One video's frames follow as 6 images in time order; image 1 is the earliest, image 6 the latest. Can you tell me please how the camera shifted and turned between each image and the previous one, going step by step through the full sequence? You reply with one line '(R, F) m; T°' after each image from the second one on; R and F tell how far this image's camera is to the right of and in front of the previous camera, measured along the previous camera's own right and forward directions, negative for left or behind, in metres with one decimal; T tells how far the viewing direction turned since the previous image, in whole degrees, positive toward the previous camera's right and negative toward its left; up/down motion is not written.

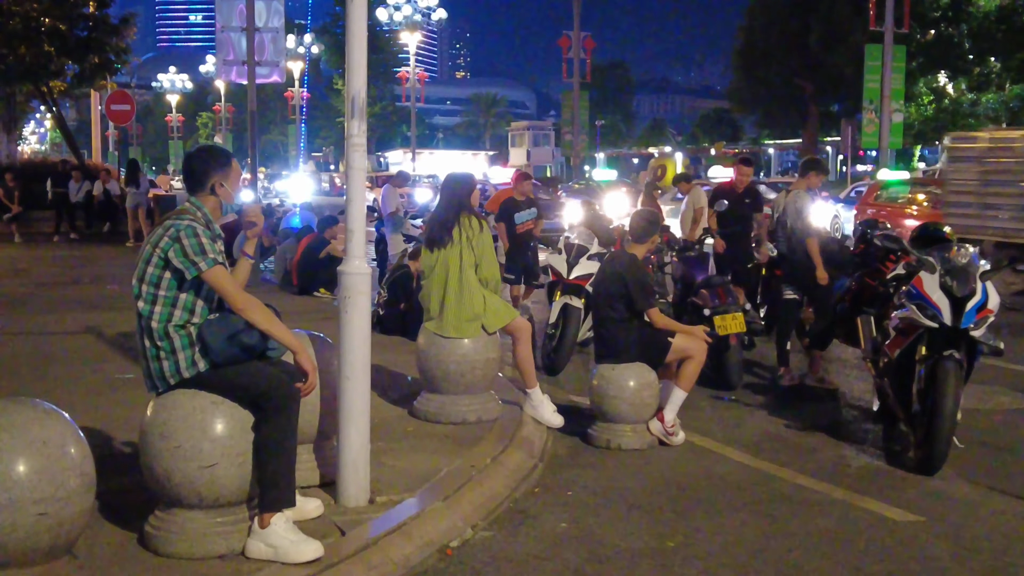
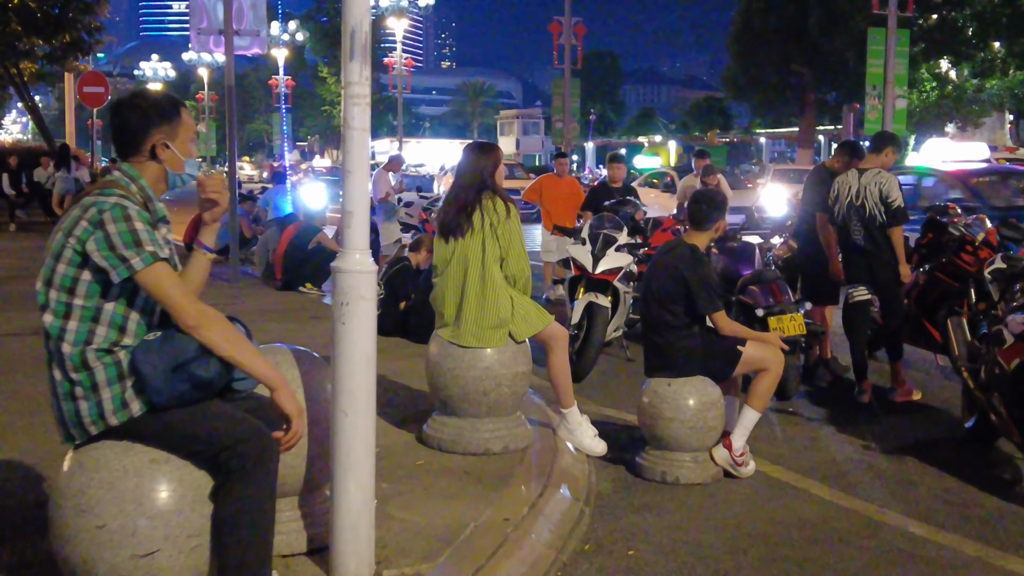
(-0.2, +1.4) m; +1°
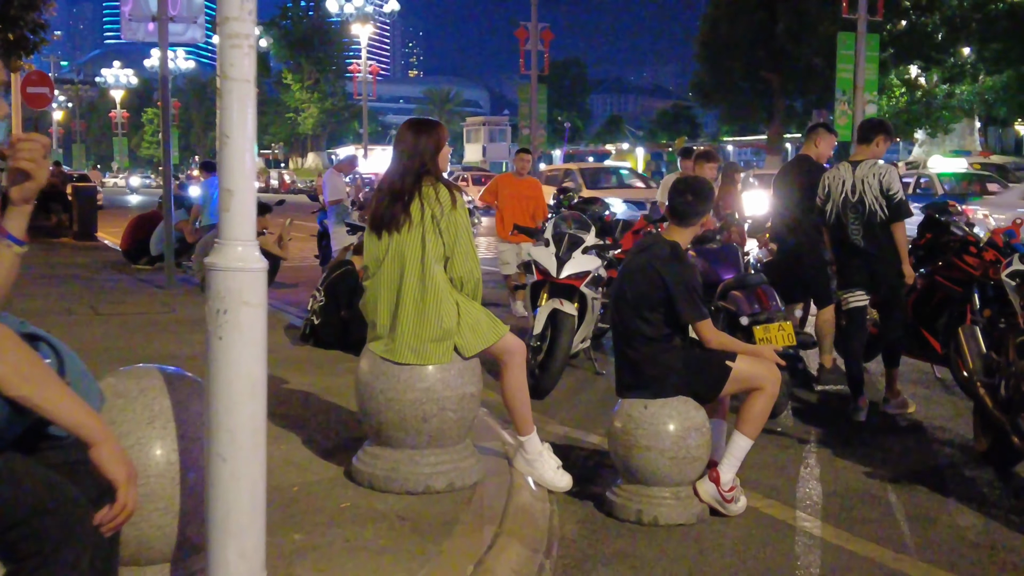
(+0.1, +0.9) m; +2°
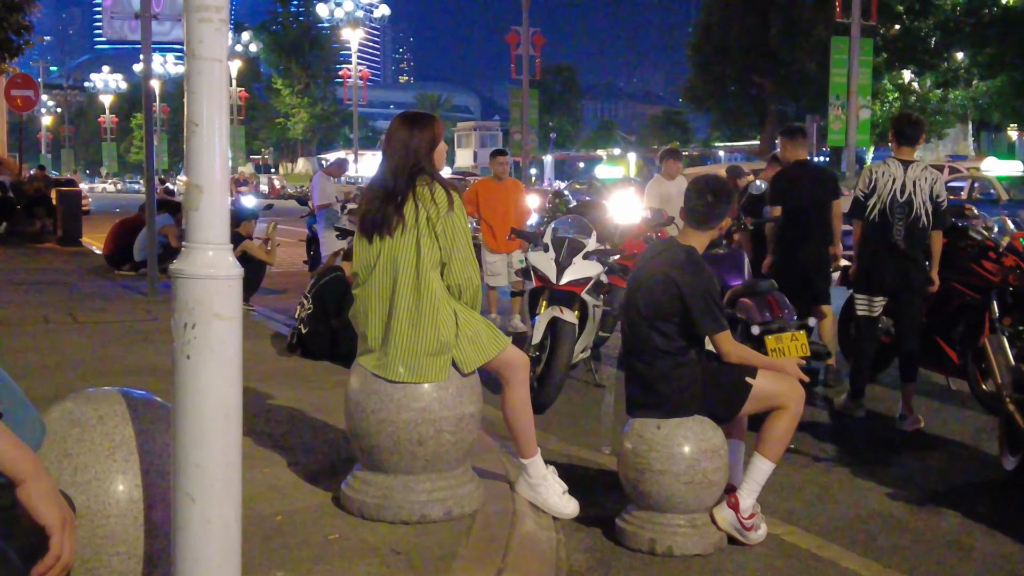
(0.0, +0.4) m; 0°
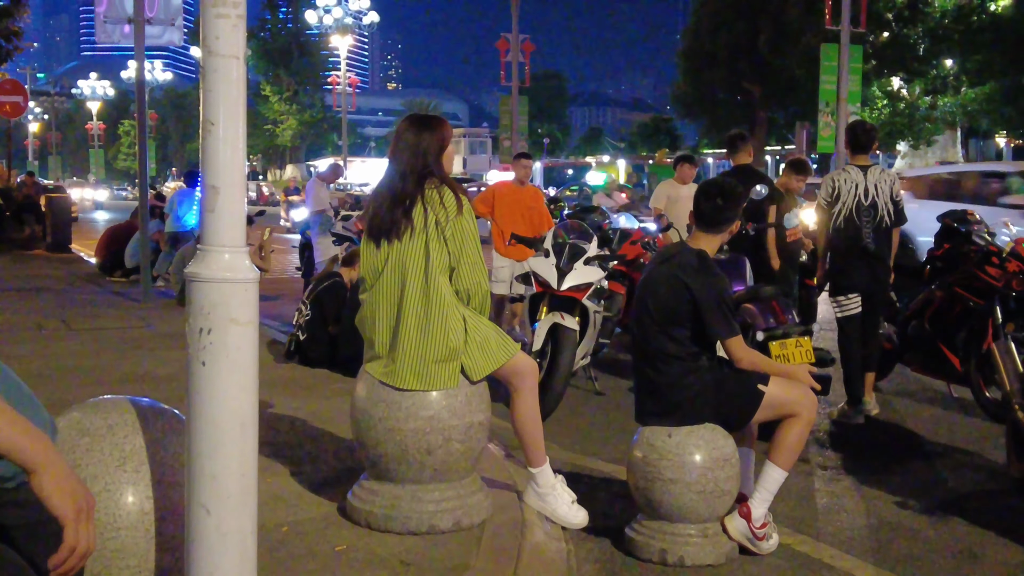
(-0.1, +0.1) m; +1°
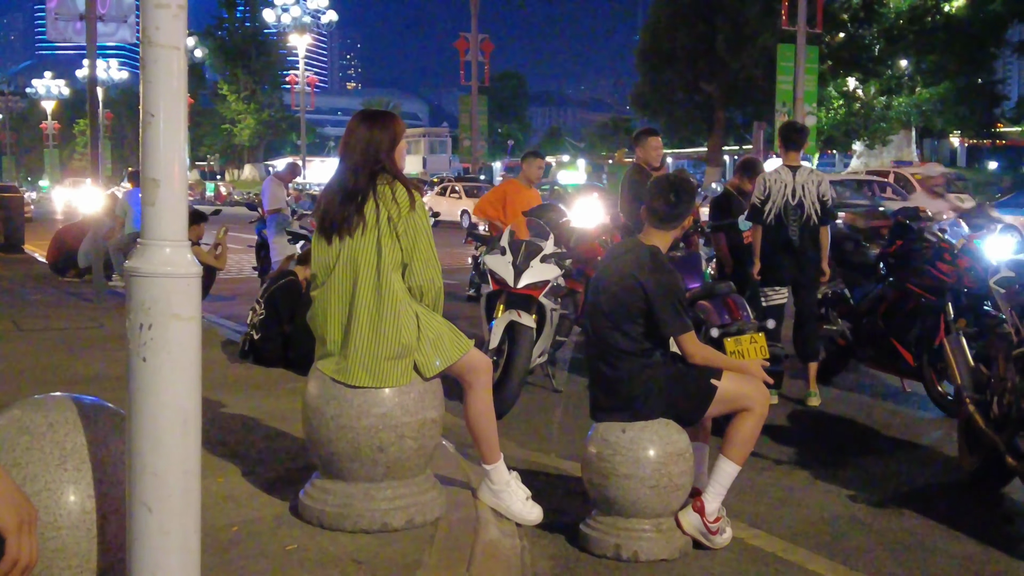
(0.0, 0.0) m; +2°
